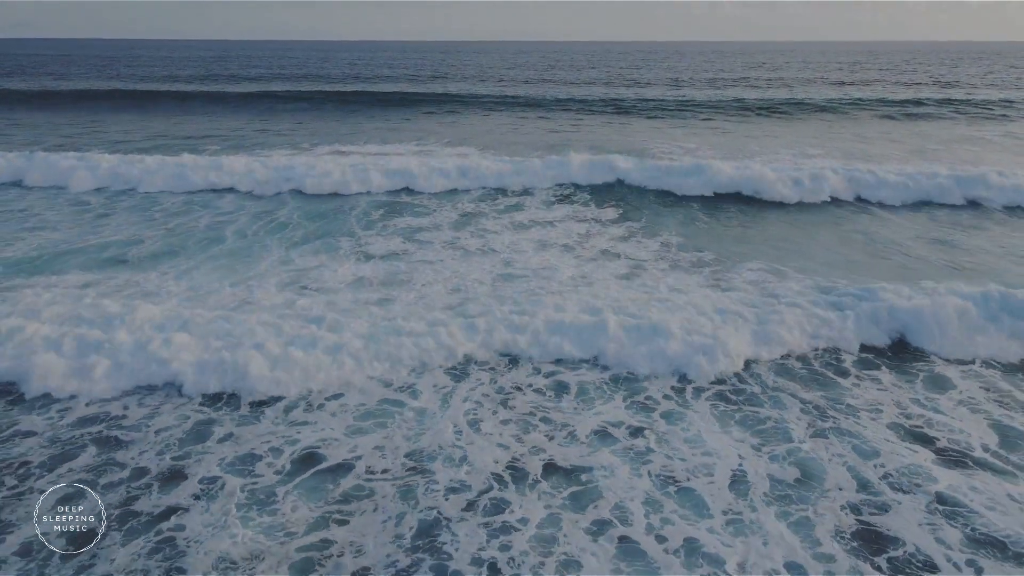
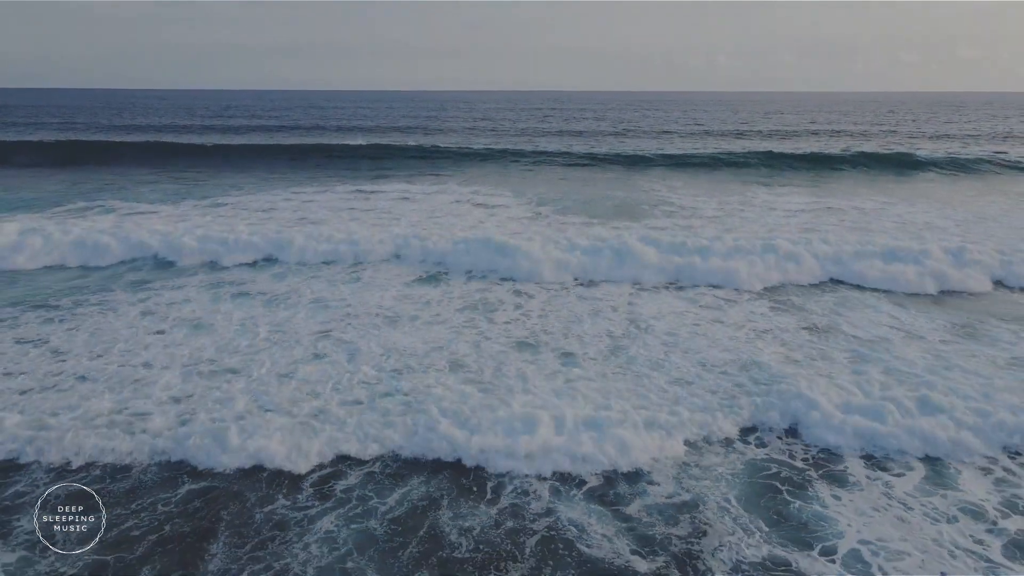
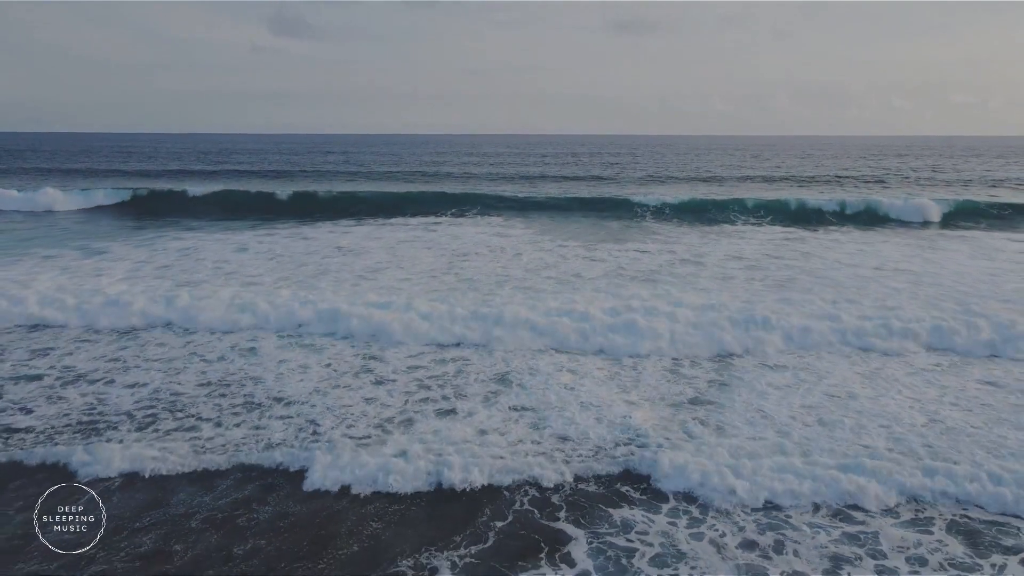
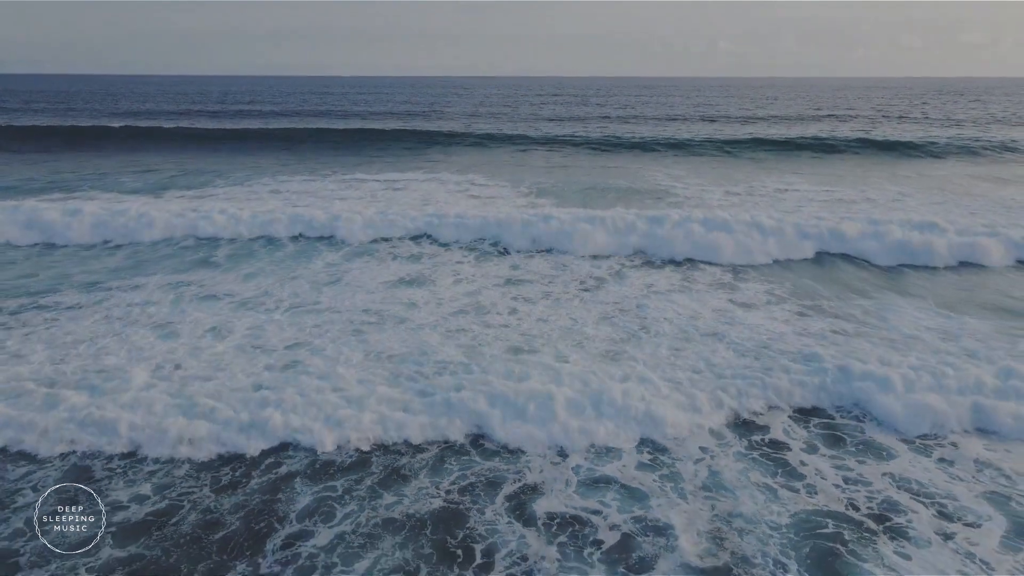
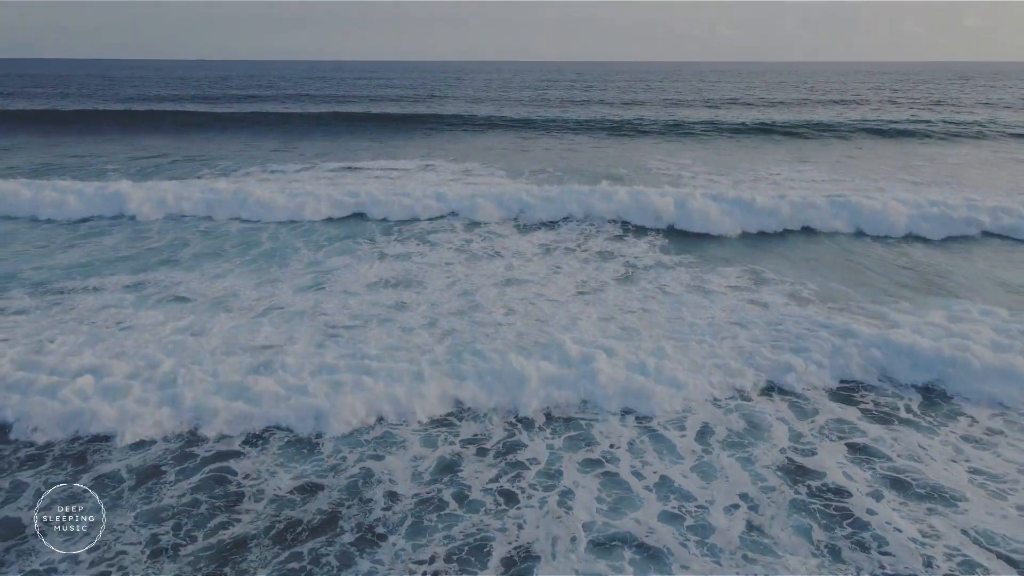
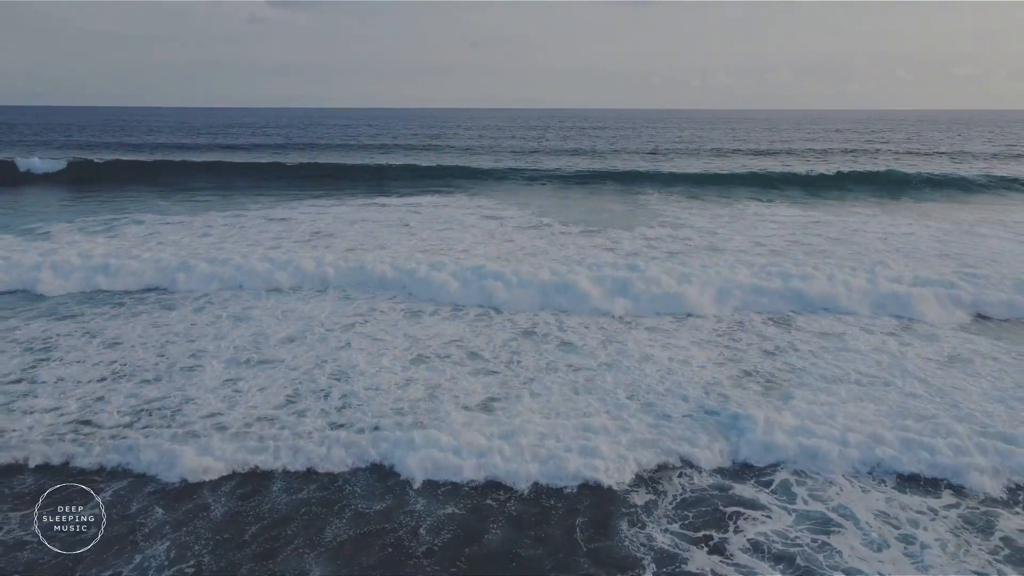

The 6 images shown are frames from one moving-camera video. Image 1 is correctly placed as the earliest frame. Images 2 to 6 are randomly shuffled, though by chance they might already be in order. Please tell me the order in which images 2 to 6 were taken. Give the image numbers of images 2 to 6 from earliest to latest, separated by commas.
5, 4, 2, 6, 3
